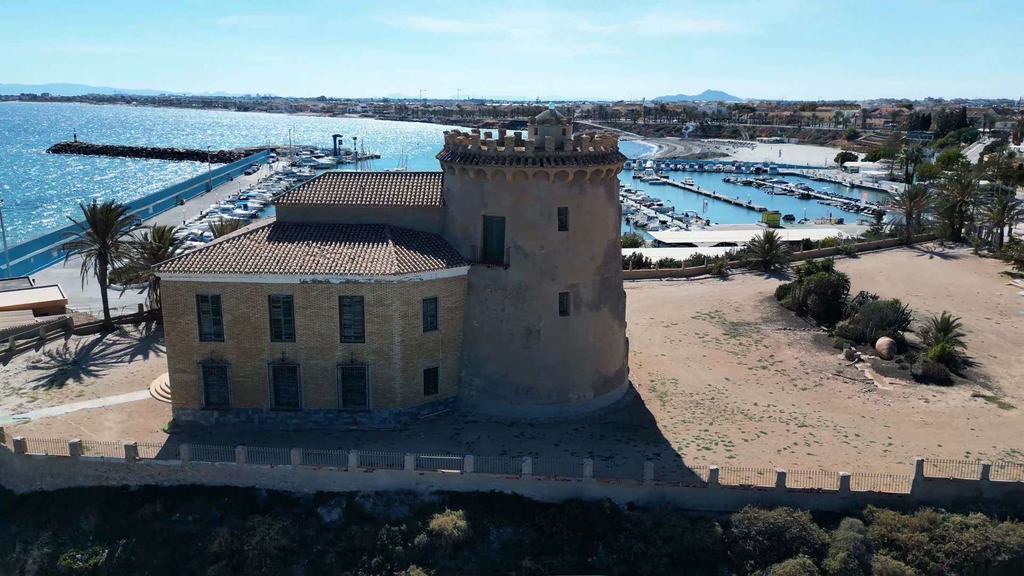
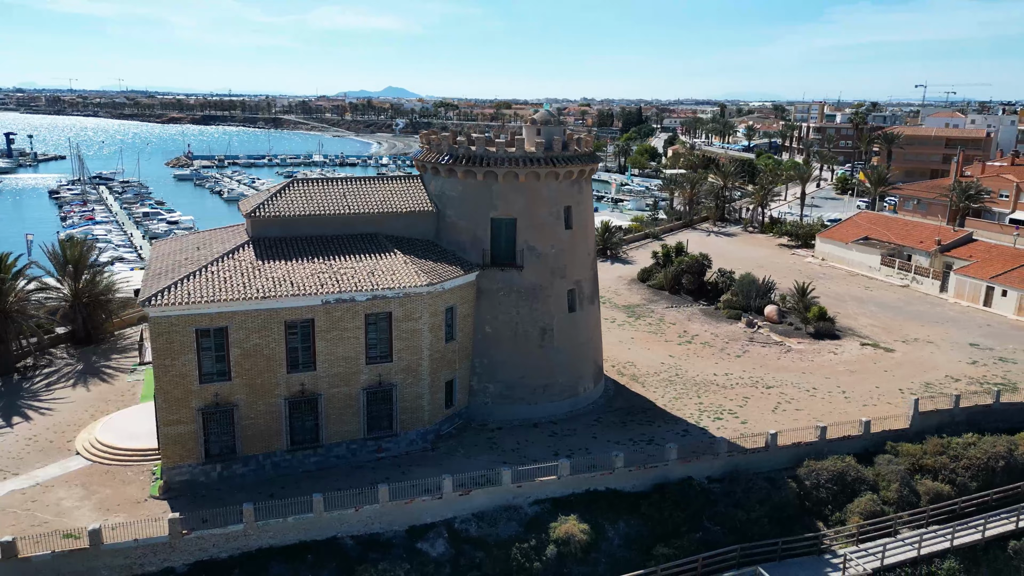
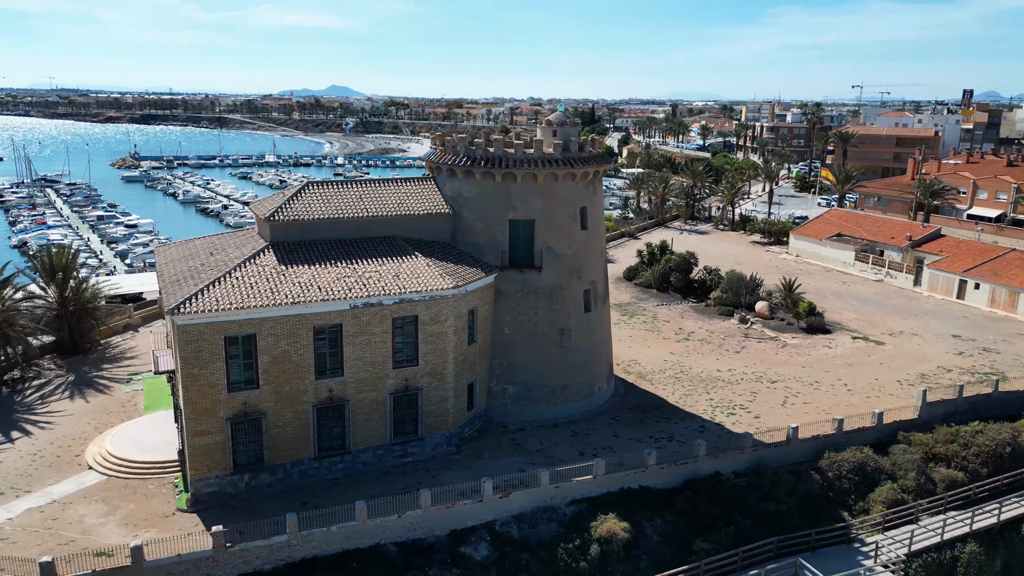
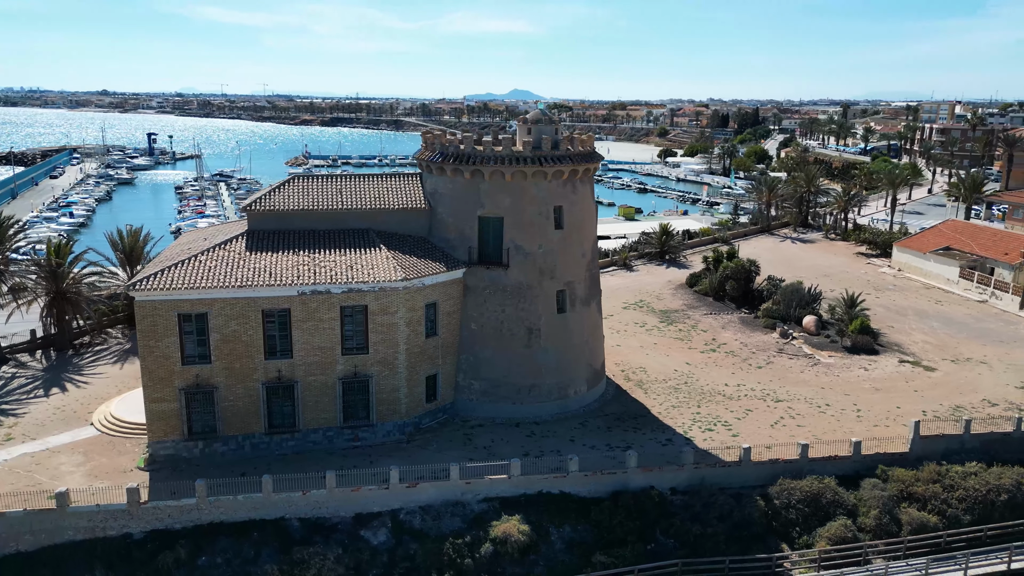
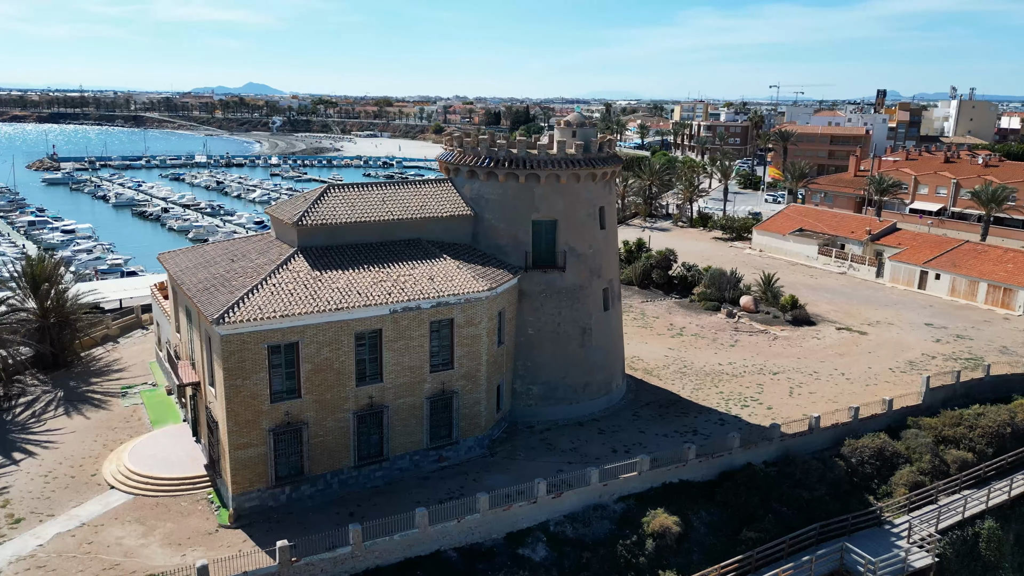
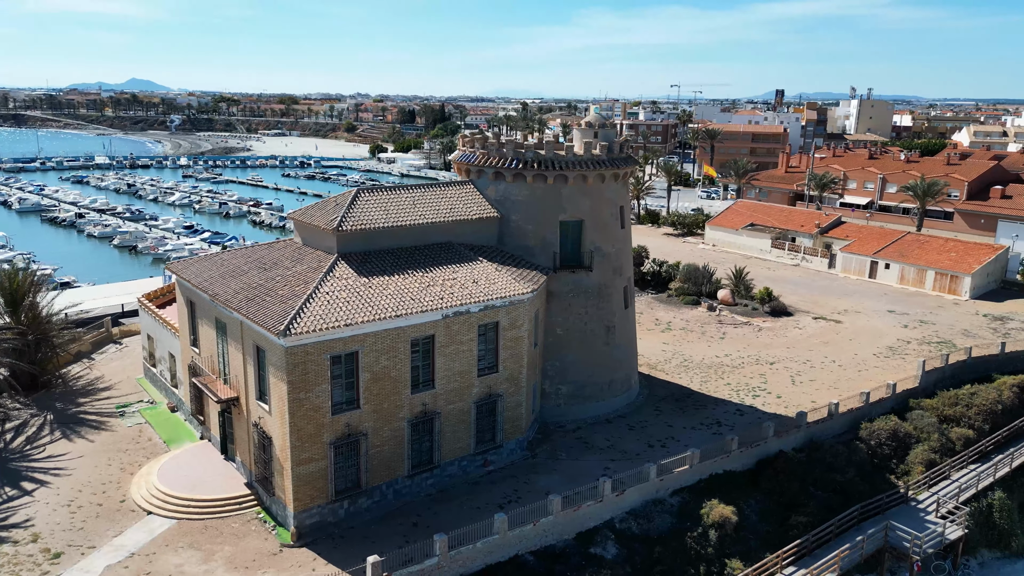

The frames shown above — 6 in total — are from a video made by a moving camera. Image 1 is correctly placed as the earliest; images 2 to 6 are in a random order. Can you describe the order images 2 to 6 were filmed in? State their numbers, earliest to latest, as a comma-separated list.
4, 2, 3, 5, 6
